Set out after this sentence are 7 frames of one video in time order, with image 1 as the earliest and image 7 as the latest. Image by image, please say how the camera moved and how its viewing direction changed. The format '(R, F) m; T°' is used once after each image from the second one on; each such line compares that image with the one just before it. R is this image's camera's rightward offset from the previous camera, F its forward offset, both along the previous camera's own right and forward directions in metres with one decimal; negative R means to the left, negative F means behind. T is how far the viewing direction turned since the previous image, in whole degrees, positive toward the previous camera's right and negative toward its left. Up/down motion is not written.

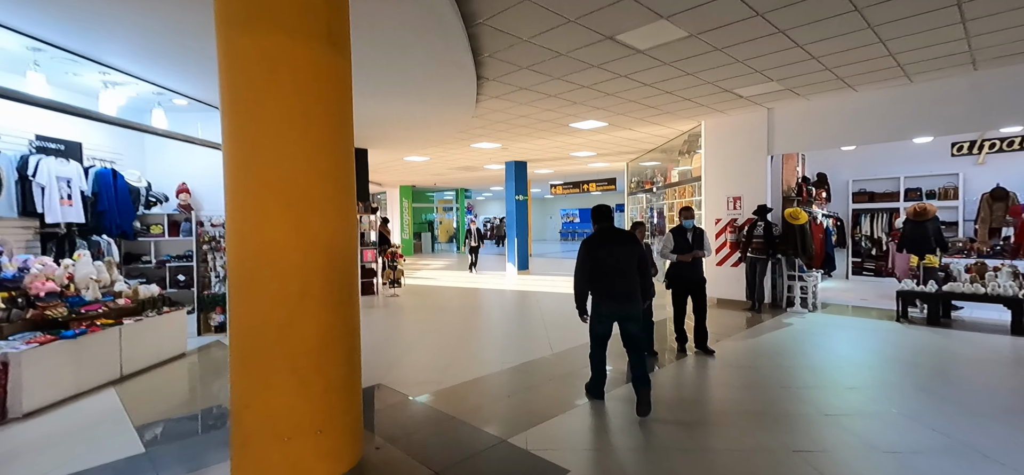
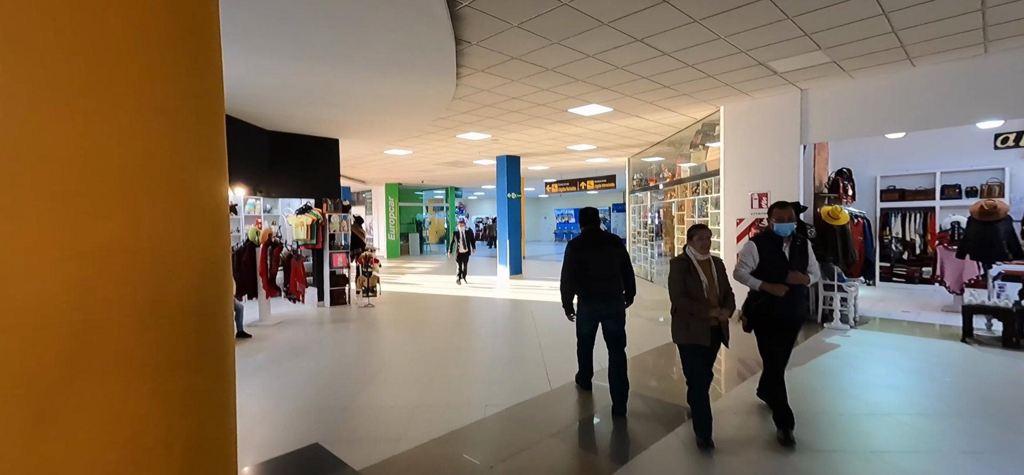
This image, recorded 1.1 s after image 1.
(+0.1, +1.1) m; +1°
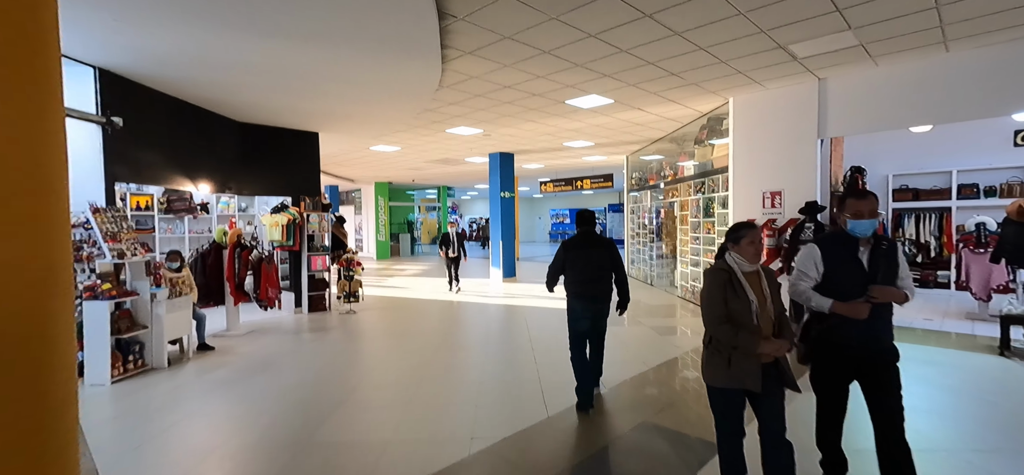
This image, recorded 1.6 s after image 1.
(0.0, +0.5) m; +1°
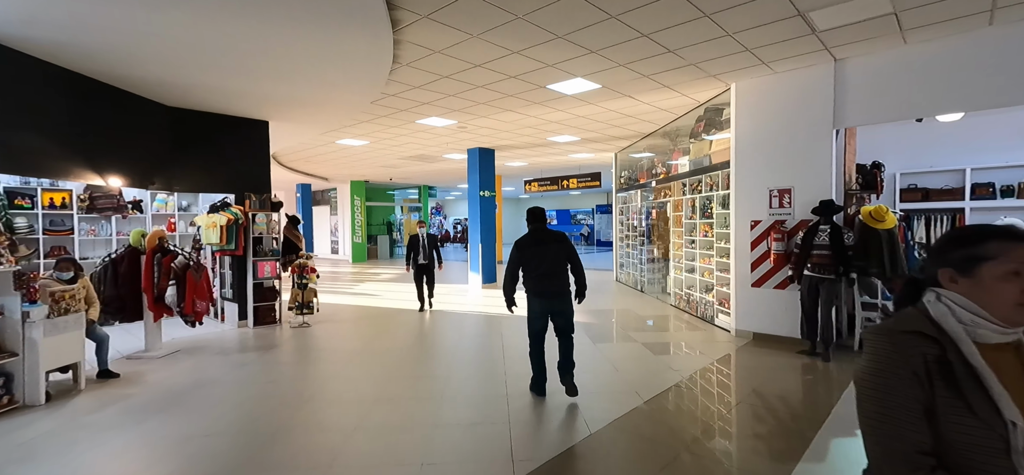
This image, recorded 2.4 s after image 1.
(+0.2, +0.8) m; +1°
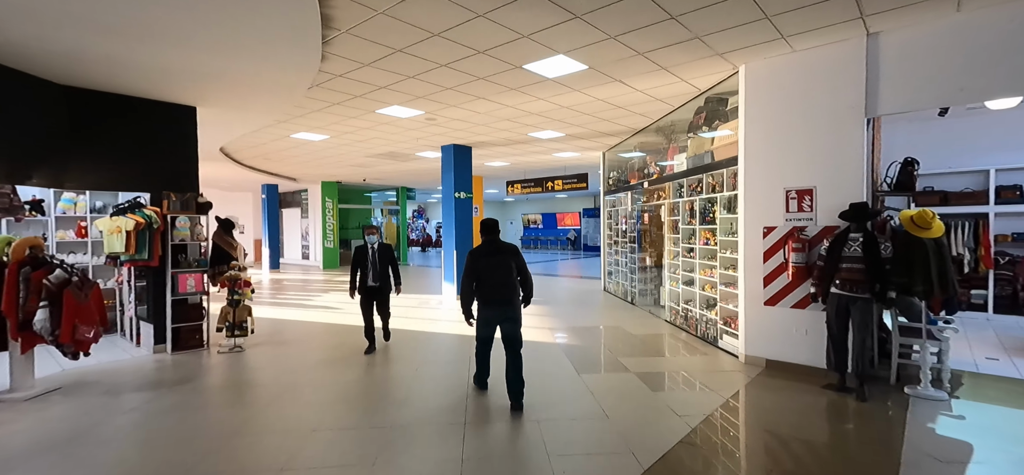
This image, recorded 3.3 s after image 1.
(+0.2, +0.9) m; +2°
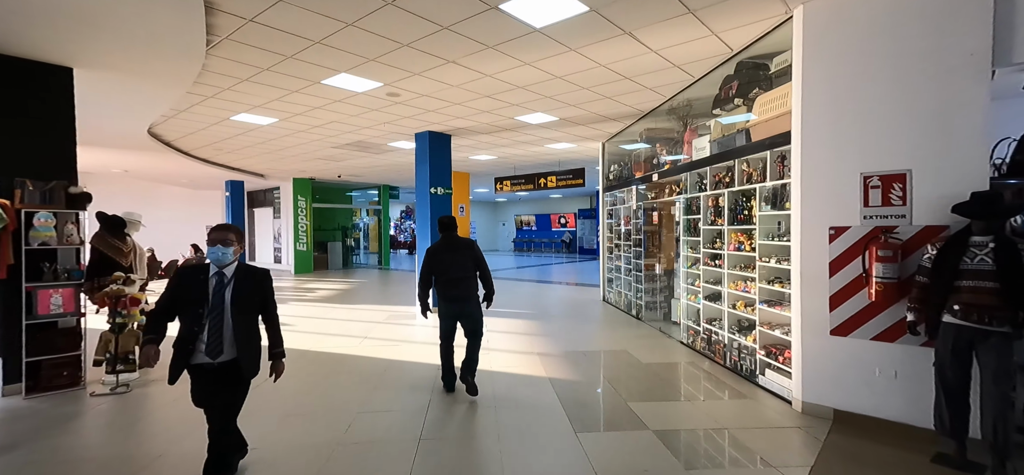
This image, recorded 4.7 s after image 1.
(+0.2, +1.3) m; +1°
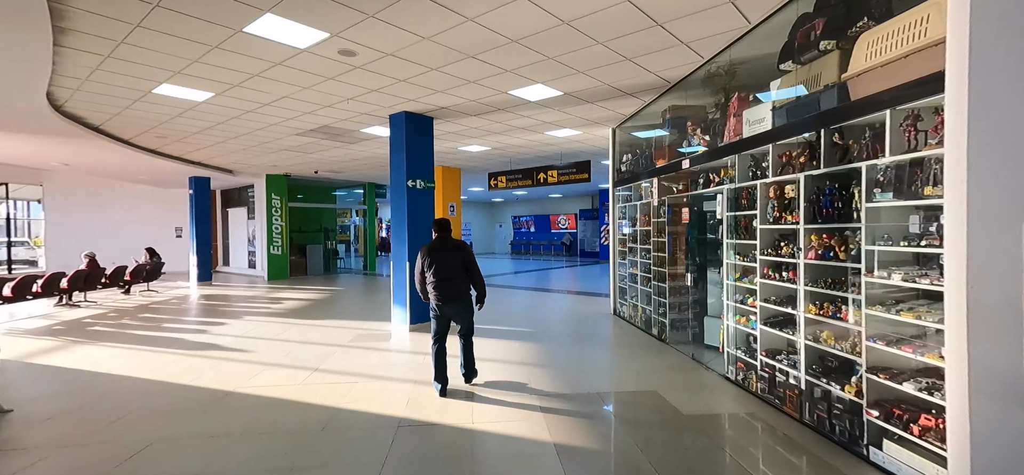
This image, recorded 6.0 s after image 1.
(+0.1, +1.3) m; 0°
